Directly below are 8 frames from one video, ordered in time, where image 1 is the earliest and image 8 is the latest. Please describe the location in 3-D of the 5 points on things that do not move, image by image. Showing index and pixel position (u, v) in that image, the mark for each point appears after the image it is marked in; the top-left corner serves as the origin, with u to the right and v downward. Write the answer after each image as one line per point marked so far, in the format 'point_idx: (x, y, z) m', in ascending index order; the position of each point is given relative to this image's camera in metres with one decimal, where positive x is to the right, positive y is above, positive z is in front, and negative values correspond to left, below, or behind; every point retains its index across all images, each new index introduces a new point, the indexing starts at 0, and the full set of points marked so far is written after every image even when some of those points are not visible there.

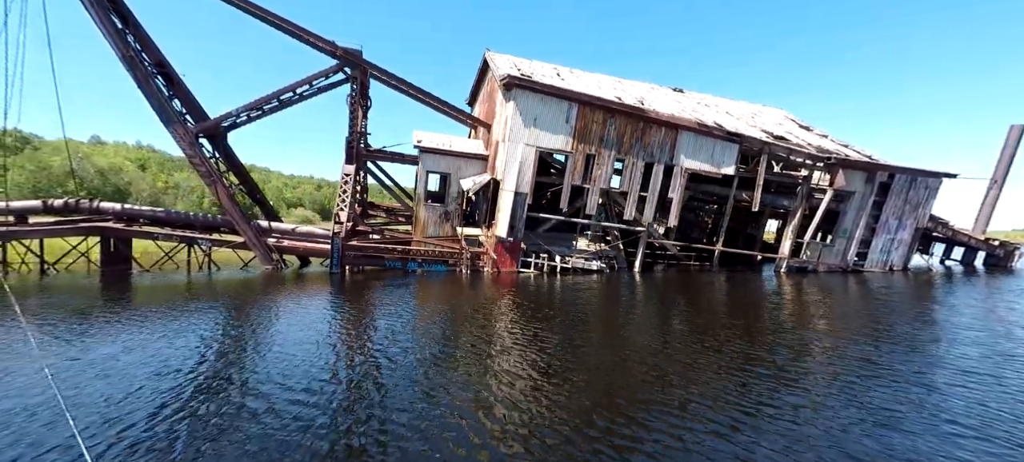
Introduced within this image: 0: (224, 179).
0: (-12.4, +2.3, +15.9) m
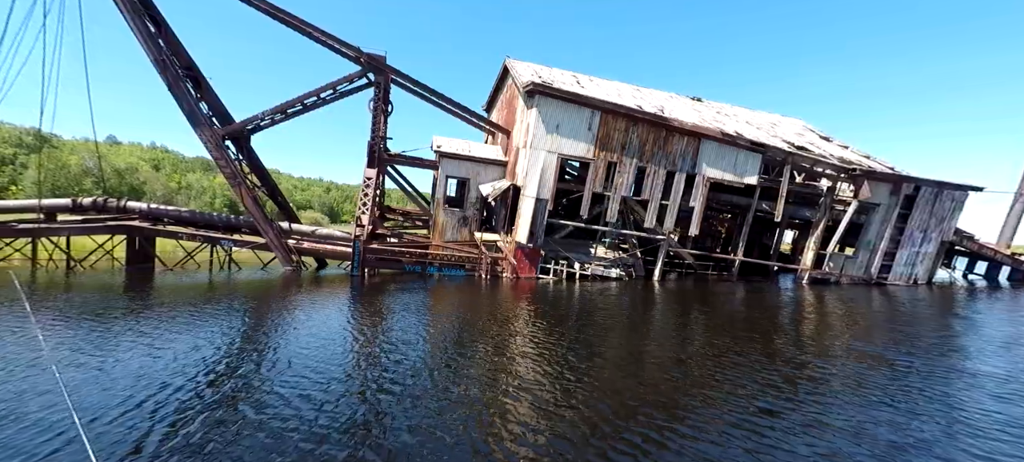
0: (-11.6, +2.2, +16.1) m
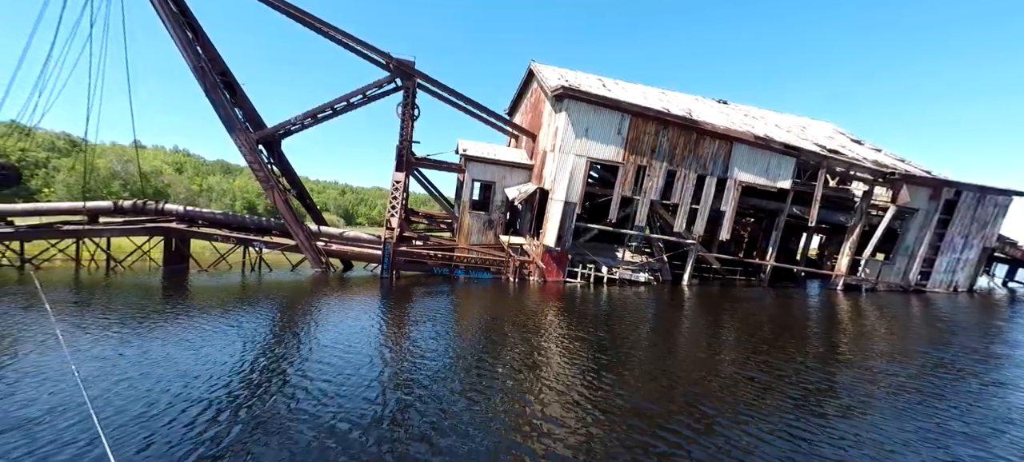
0: (-10.4, +2.1, +16.4) m
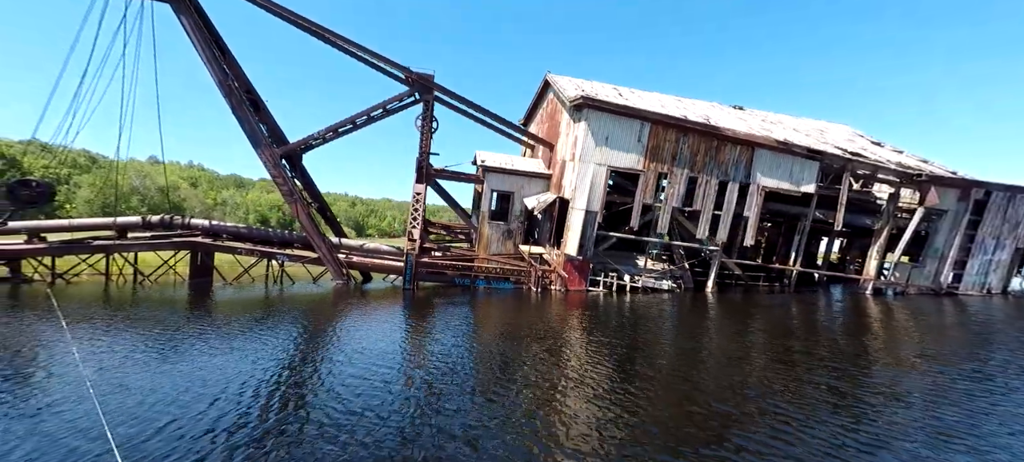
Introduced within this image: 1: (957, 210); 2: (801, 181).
0: (-9.5, +1.5, +16.6) m
1: (+22.8, +1.1, +19.1) m
2: (+12.9, +2.2, +16.2) m
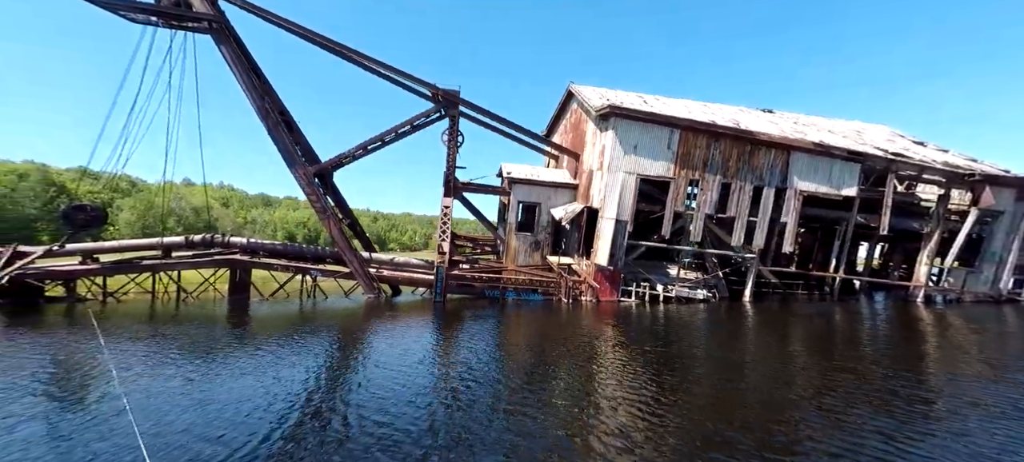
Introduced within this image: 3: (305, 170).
0: (-8.3, +0.8, +17.1) m
1: (+24.2, +1.0, +18.0) m
2: (+14.0, +2.0, +15.7) m
3: (-9.3, +2.8, +16.4) m
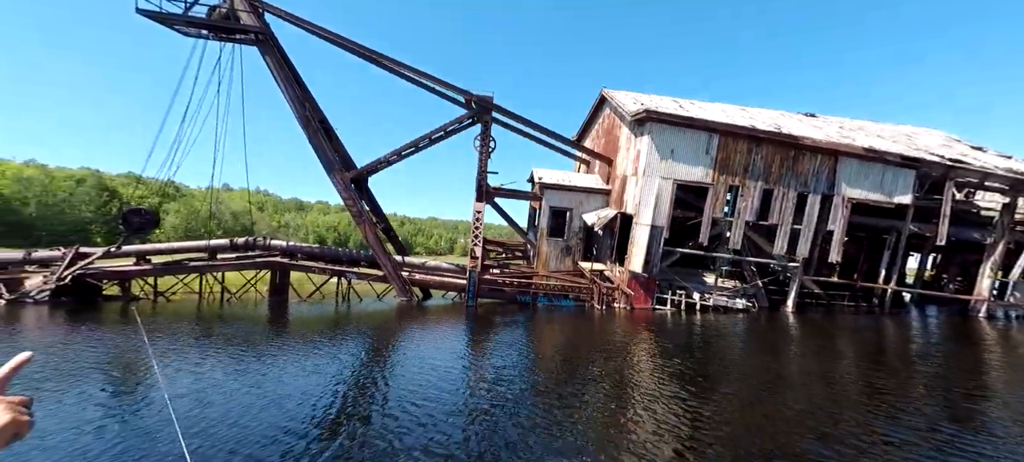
0: (-6.8, +0.6, +17.5) m
1: (+25.6, +0.5, +16.7) m
2: (+15.4, +1.6, +14.9) m
3: (-7.9, +2.6, +16.9) m
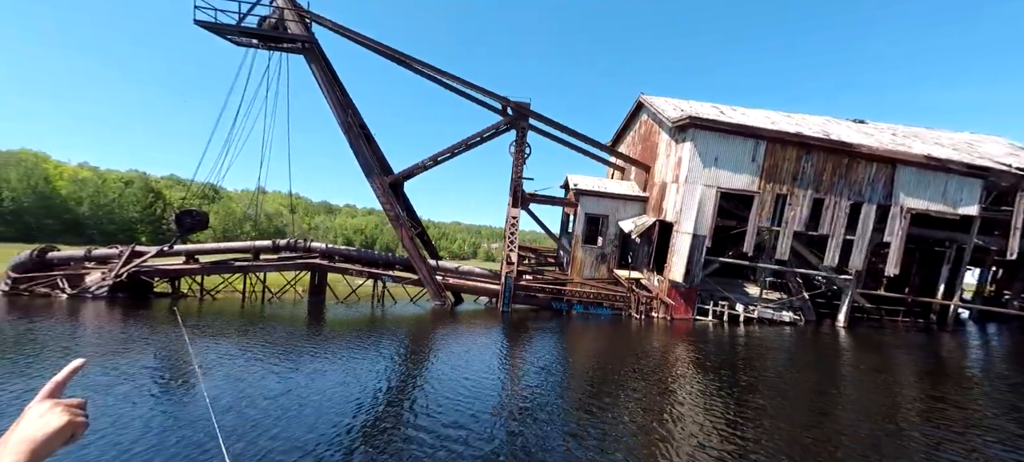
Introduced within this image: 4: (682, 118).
0: (-5.1, +0.4, +17.8) m
1: (+27.2, -0.1, +15.4) m
2: (+16.9, +1.1, +14.1) m
3: (-6.2, +2.4, +17.3) m
4: (+6.5, +4.3, +14.1) m
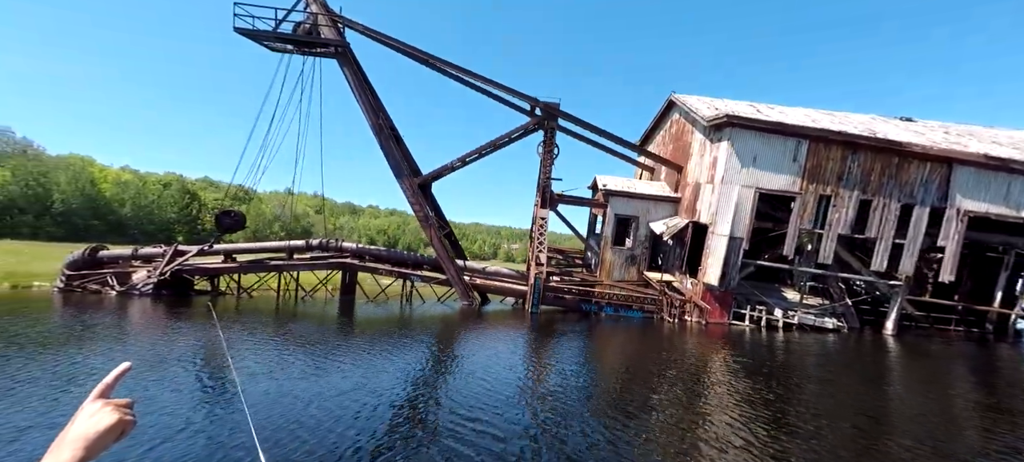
0: (-3.8, +0.4, +17.9) m
1: (+28.4, -0.3, +14.0) m
2: (+18.1, +1.0, +13.3) m
3: (-4.9, +2.4, +17.5) m
4: (+7.6, +4.2, +13.7) m
